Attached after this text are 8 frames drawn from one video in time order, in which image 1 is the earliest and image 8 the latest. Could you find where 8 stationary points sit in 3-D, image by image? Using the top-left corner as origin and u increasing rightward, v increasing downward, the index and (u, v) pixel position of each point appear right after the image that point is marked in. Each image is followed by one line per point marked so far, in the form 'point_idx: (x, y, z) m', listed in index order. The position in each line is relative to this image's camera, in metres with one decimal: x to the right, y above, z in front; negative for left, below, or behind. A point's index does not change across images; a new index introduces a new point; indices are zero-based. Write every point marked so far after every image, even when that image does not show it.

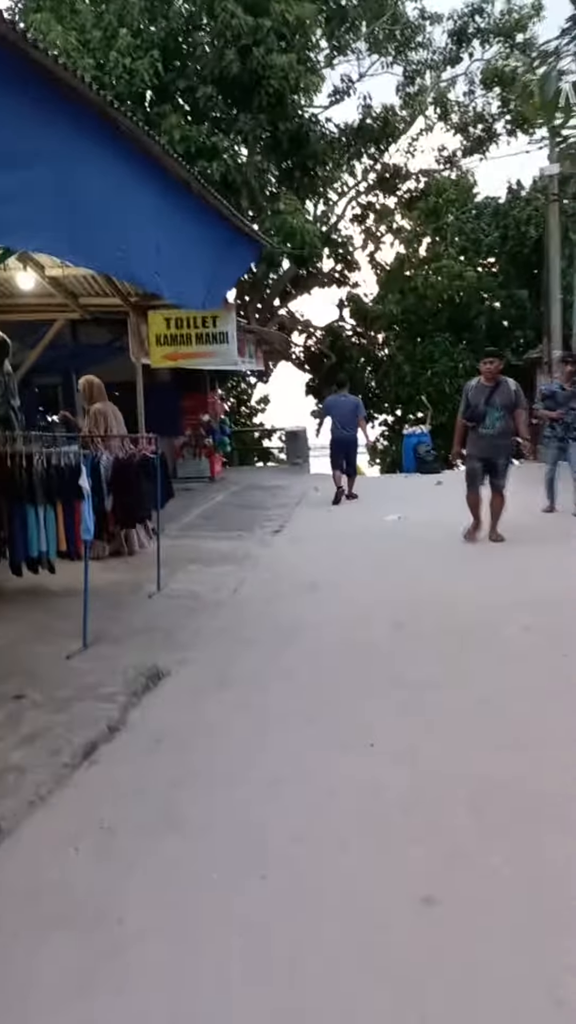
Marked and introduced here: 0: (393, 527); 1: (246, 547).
0: (+2.4, -0.4, +19.2) m
1: (-0.8, -0.7, +16.9) m
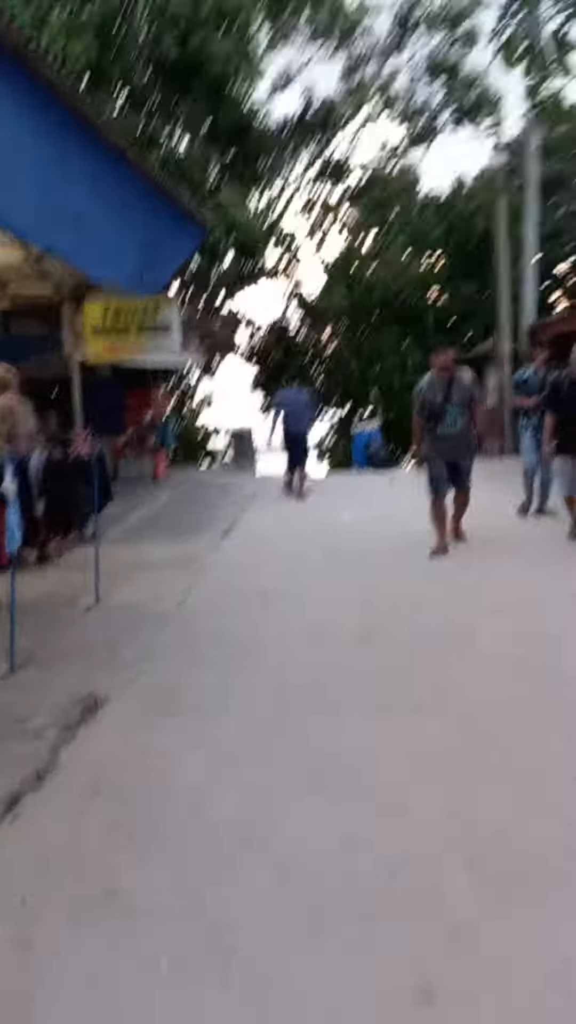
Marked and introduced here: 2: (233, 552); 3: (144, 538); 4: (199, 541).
0: (+1.3, -0.4, +18.4) m
1: (-1.8, -0.7, +15.9) m
2: (-1.0, -0.7, +15.9) m
3: (-2.9, -0.5, +17.3) m
4: (-1.7, -0.6, +16.8) m
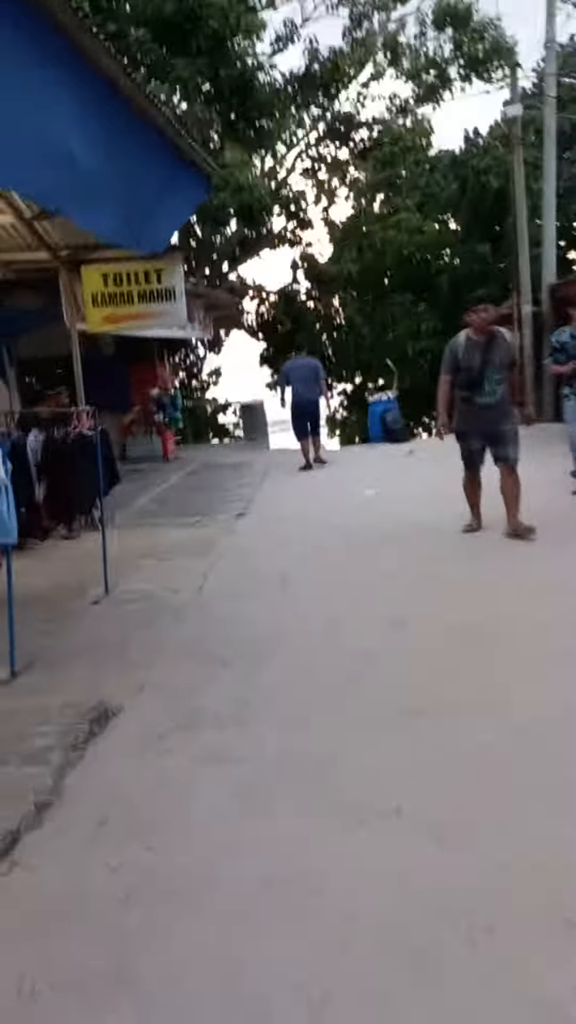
0: (+1.7, +0.2, +17.4) m
1: (-1.4, -0.4, +14.9) m
2: (-0.7, -0.4, +14.9) m
3: (-2.5, -0.1, +16.4) m
4: (-1.4, -0.2, +15.9) m
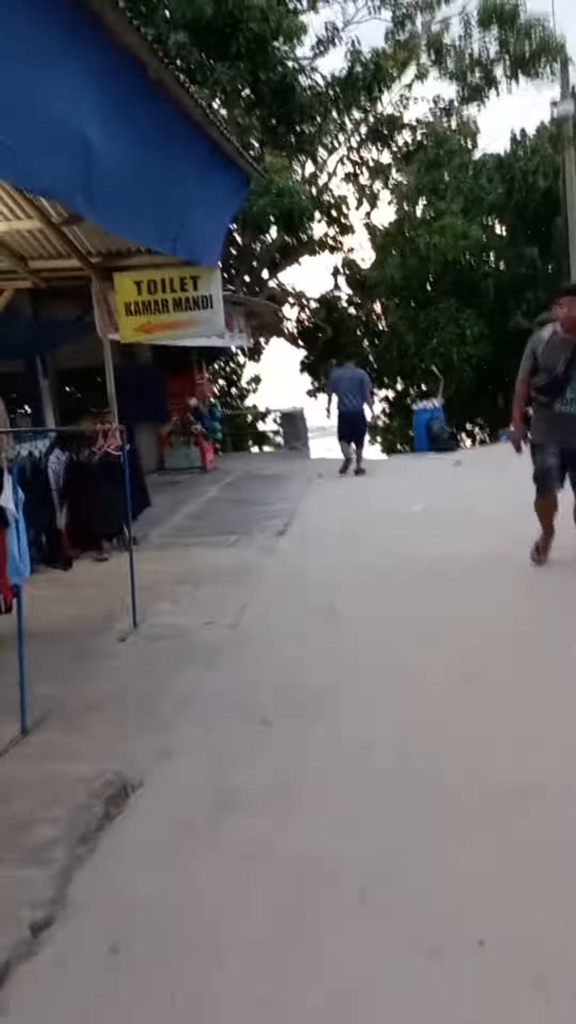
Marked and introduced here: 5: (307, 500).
0: (+2.5, -0.2, +16.2) m
1: (-0.7, -0.7, +13.9) m
2: (+0.1, -0.7, +13.9) m
3: (-1.8, -0.5, +15.4) m
4: (-0.6, -0.5, +14.8) m
5: (+0.5, +0.3, +19.9) m
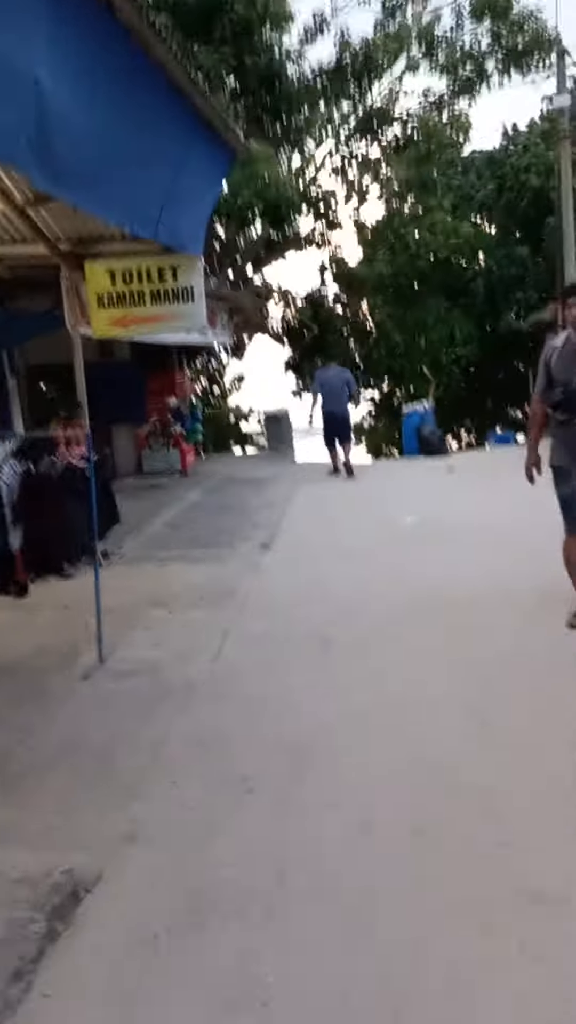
0: (+2.2, -0.4, +15.1) m
1: (-0.9, -0.9, +12.7) m
2: (-0.2, -0.9, +12.7) m
3: (-2.0, -0.7, +14.2) m
4: (-0.8, -0.7, +13.7) m
5: (+0.1, +0.1, +18.7) m
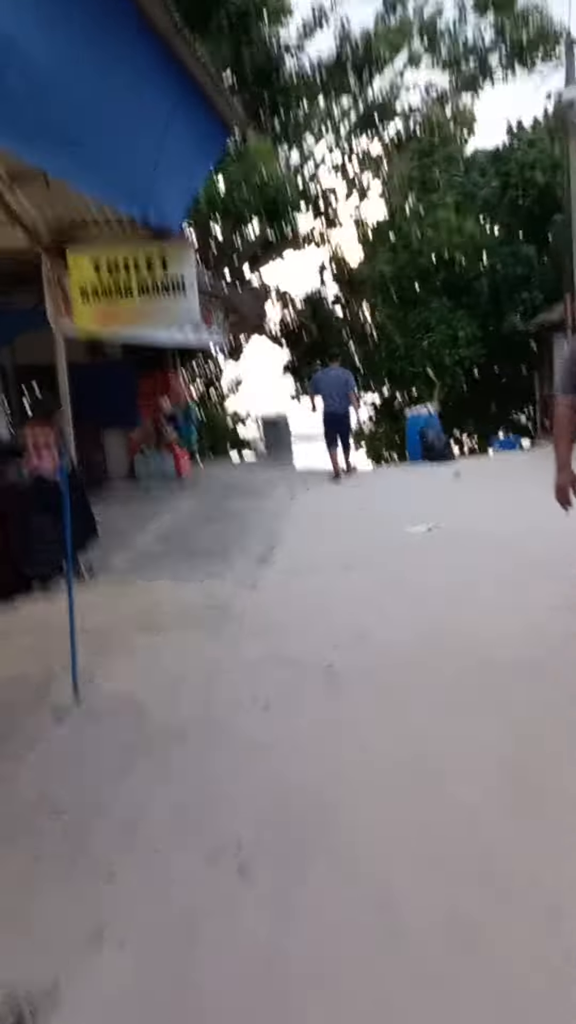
0: (+2.2, -0.6, +14.1) m
1: (-0.9, -1.1, +11.7) m
2: (-0.2, -1.1, +11.7) m
3: (-2.0, -0.8, +13.1) m
4: (-0.9, -0.9, +12.6) m
5: (+0.1, -0.1, +17.6) m
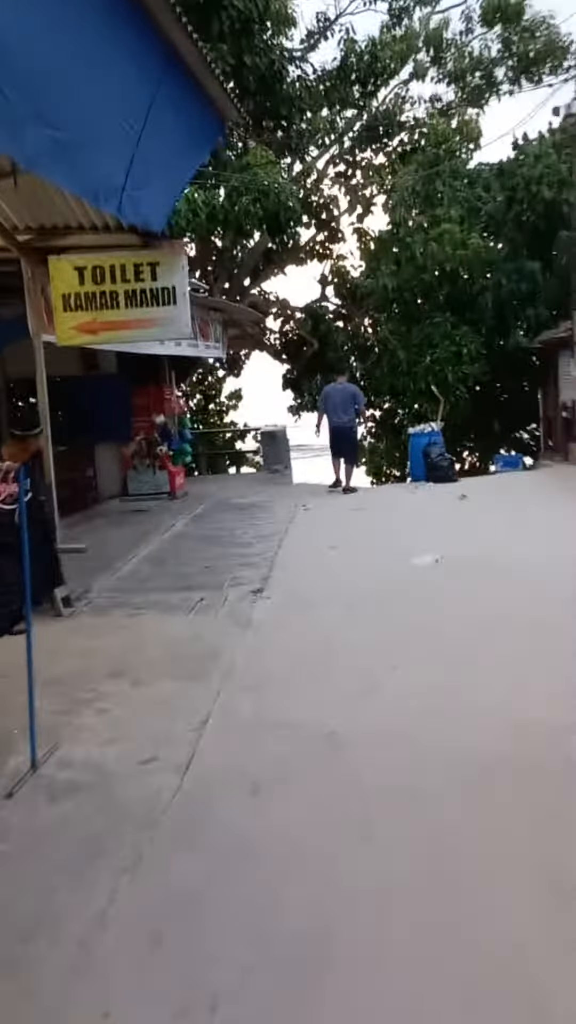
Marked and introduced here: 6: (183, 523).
0: (+2.2, -1.0, +13.1) m
1: (-1.0, -1.4, +10.7) m
2: (-0.2, -1.4, +10.7) m
3: (-2.1, -1.2, +12.1) m
4: (-0.9, -1.3, +11.6) m
5: (+0.1, -0.5, +16.7) m
6: (-2.4, -0.3, +19.7) m
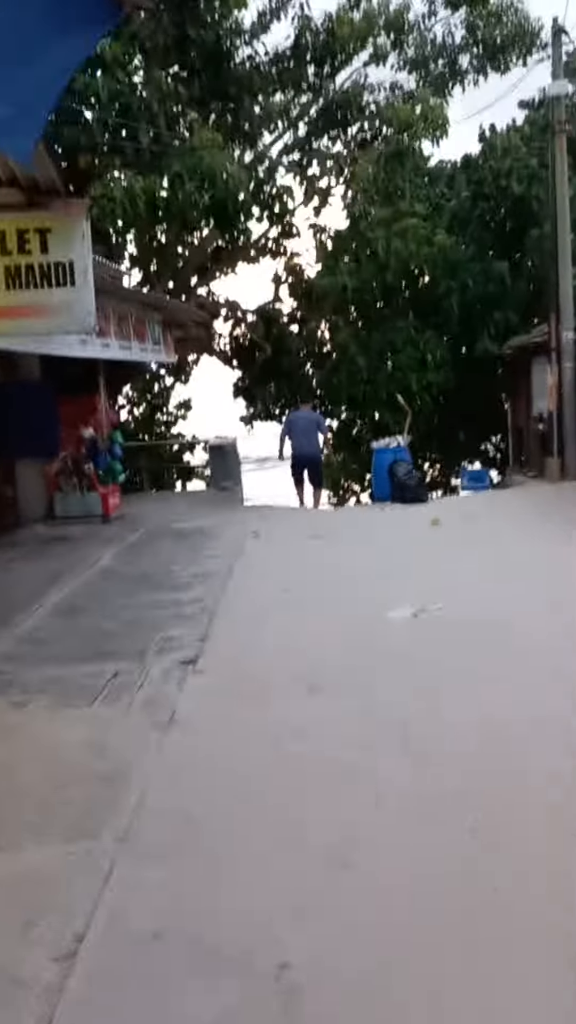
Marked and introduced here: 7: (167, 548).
0: (+1.5, -1.5, +10.4) m
1: (-1.5, -1.9, +7.8) m
2: (-0.8, -1.9, +7.9) m
3: (-2.7, -1.8, +9.2) m
4: (-1.5, -1.8, +8.8) m
5: (-0.8, -1.1, +13.9) m
6: (-3.5, -0.9, +16.8) m
7: (-2.4, -0.8, +16.9) m
